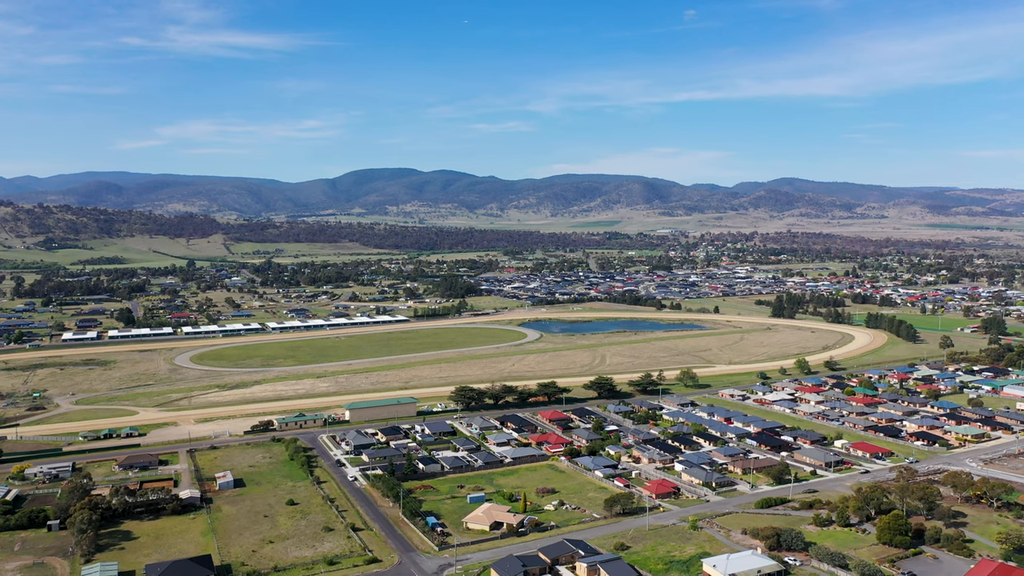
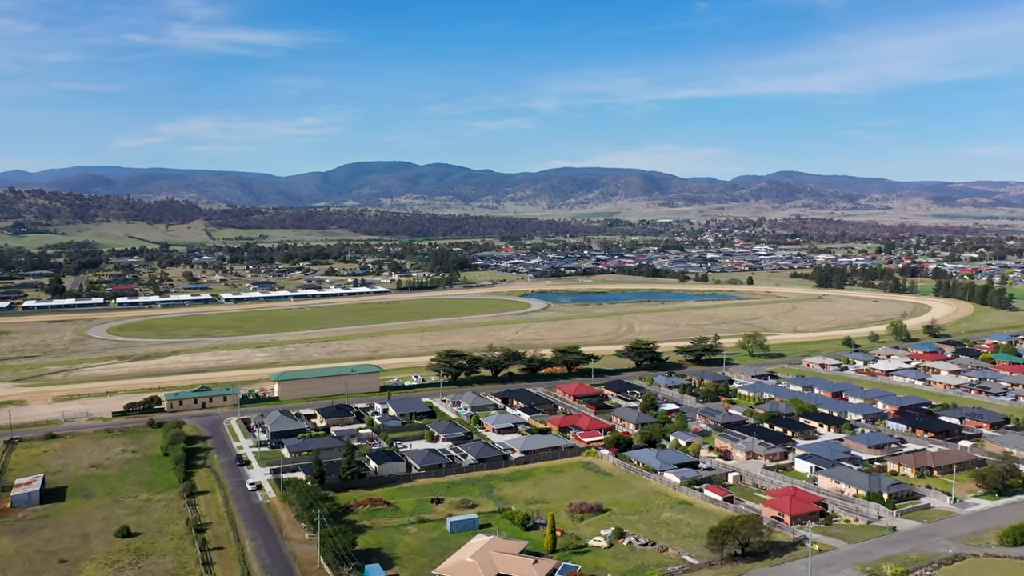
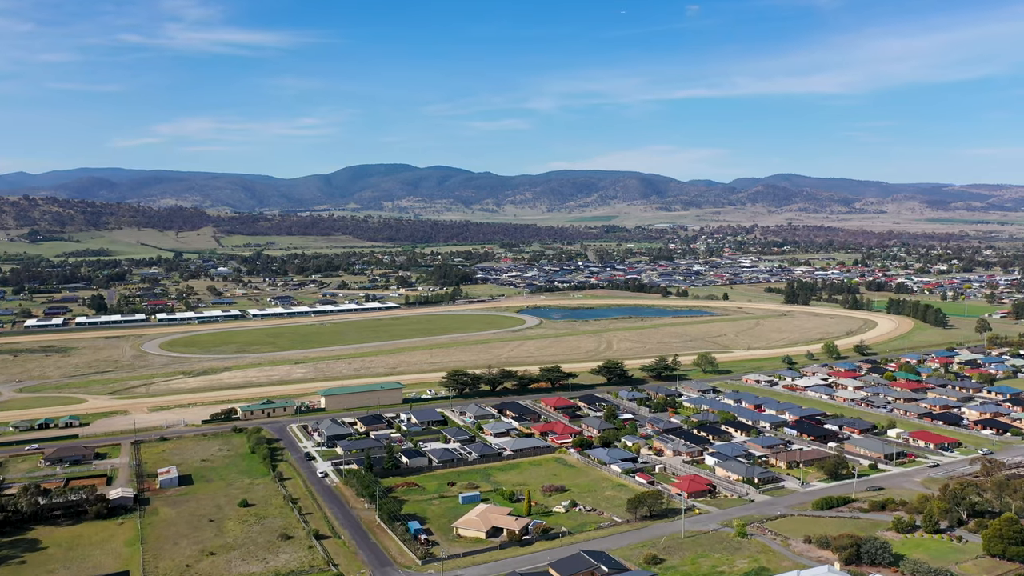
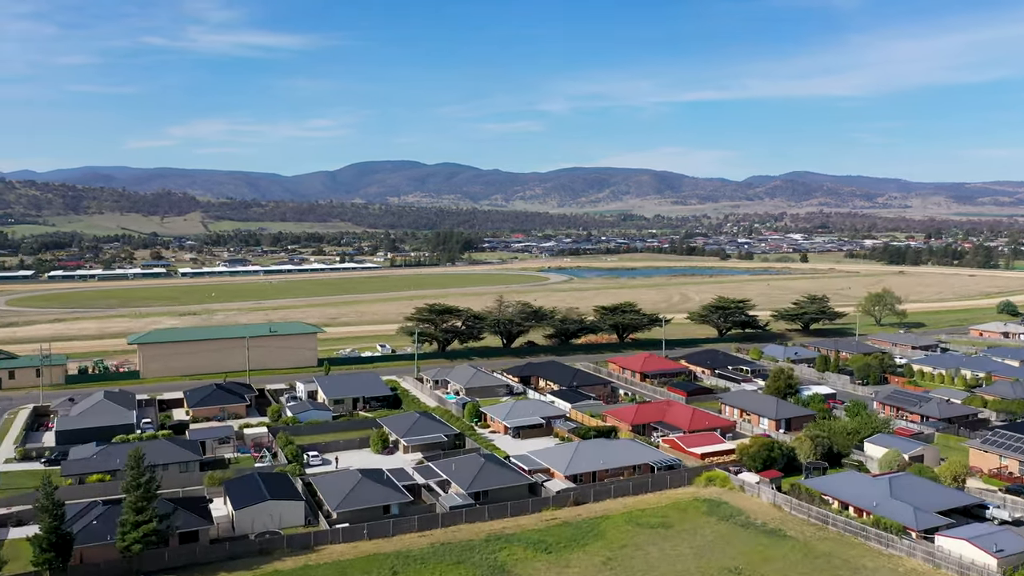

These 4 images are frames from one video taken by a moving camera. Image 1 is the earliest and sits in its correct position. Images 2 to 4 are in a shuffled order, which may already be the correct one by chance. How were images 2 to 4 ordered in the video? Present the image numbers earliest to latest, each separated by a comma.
3, 2, 4
